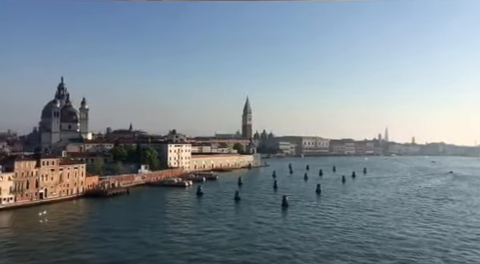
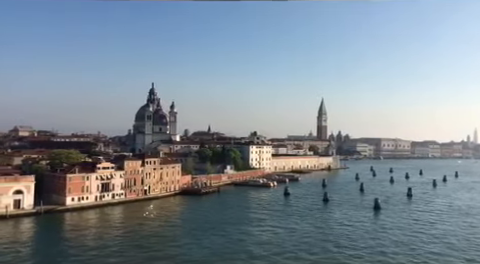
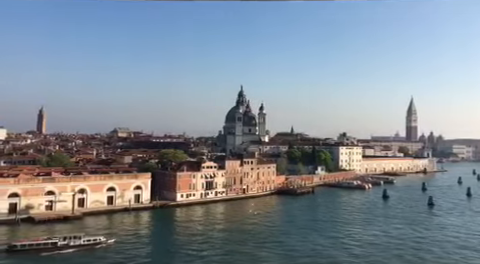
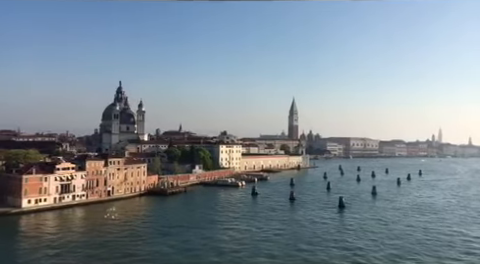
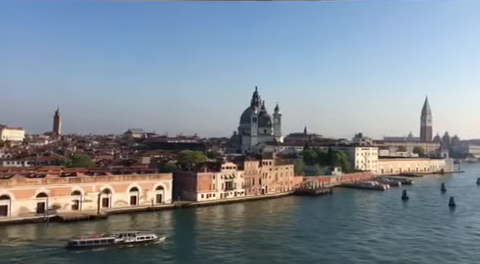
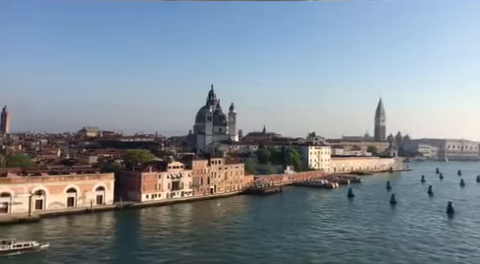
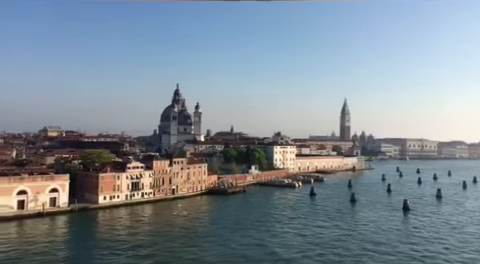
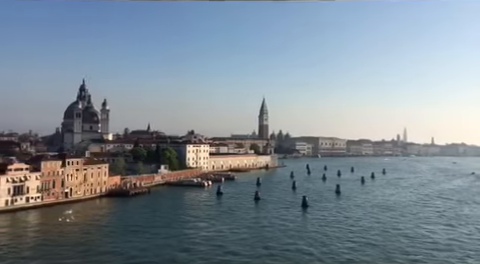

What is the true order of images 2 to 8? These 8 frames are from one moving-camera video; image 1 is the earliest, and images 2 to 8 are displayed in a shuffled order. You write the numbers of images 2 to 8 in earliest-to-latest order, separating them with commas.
8, 4, 2, 7, 6, 3, 5
